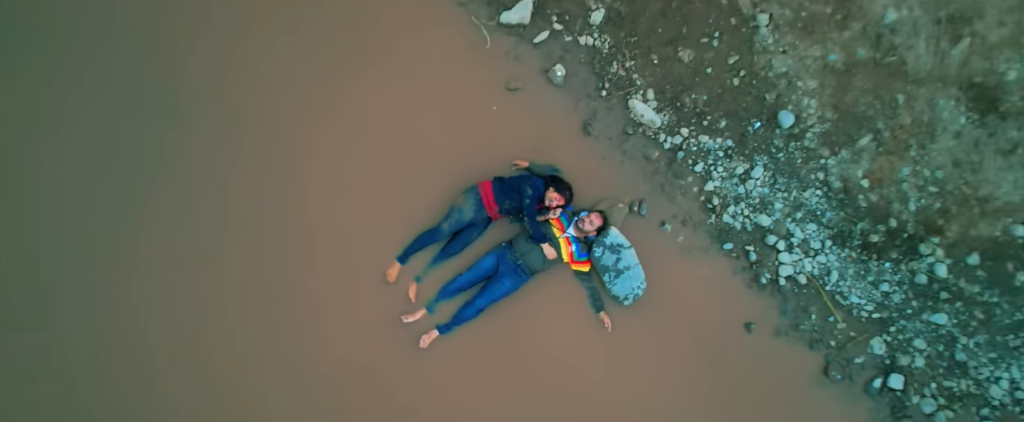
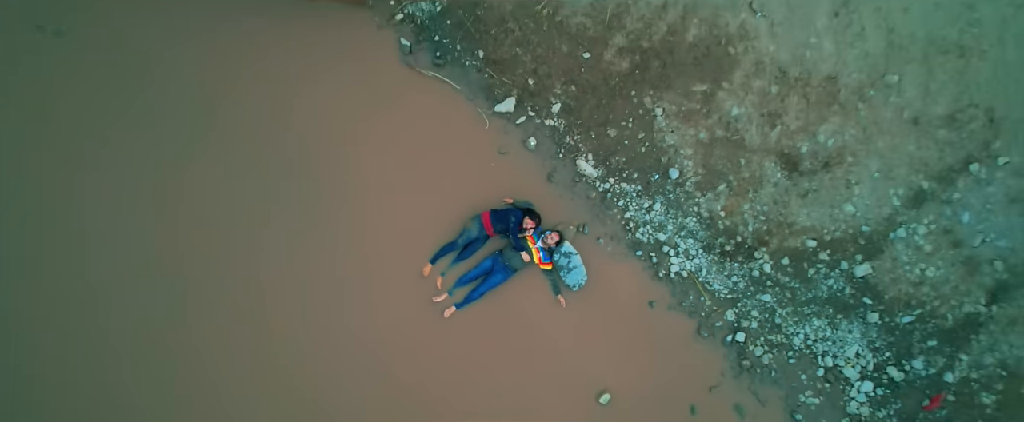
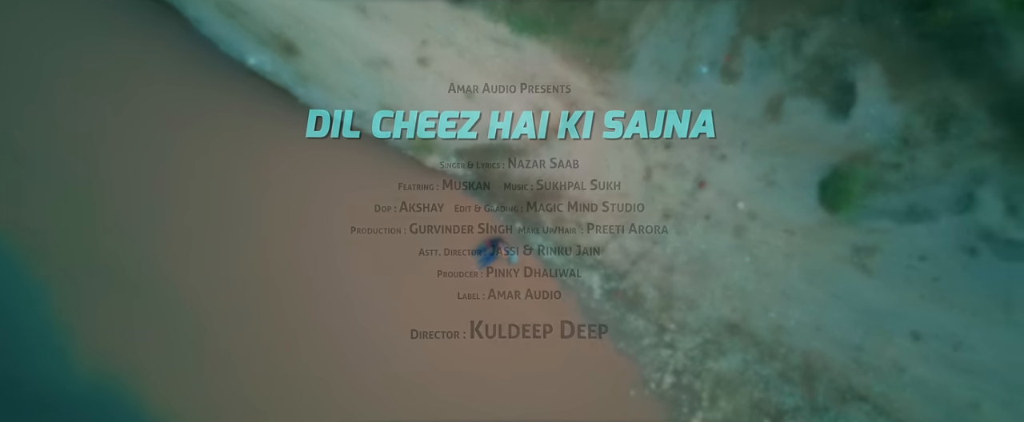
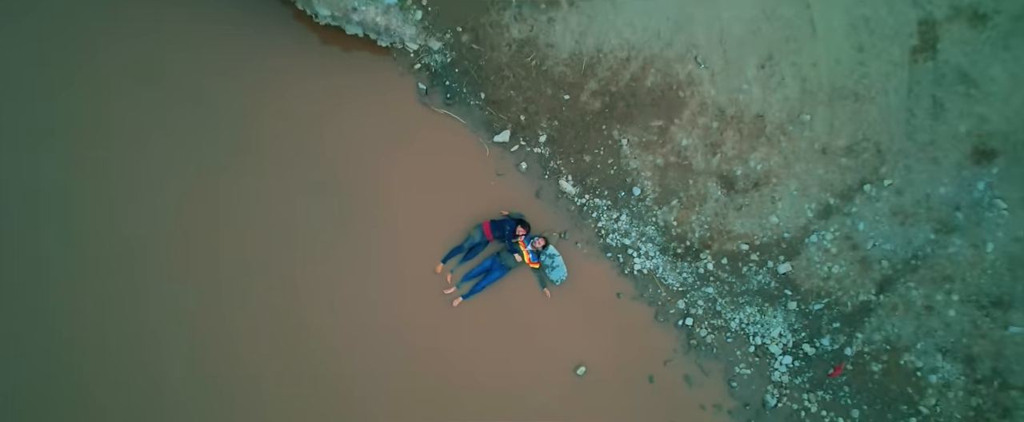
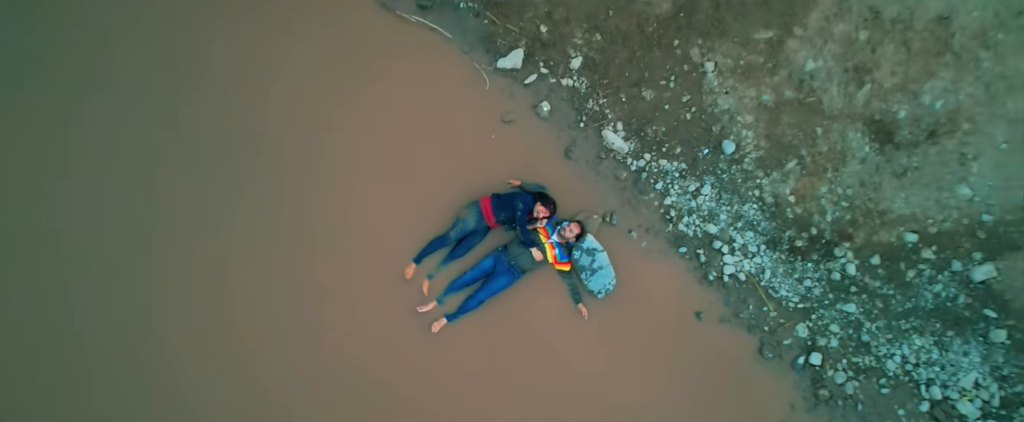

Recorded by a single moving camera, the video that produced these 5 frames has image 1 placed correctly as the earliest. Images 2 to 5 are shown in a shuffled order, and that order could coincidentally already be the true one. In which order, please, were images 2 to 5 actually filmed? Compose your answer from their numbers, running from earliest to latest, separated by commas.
5, 2, 4, 3
